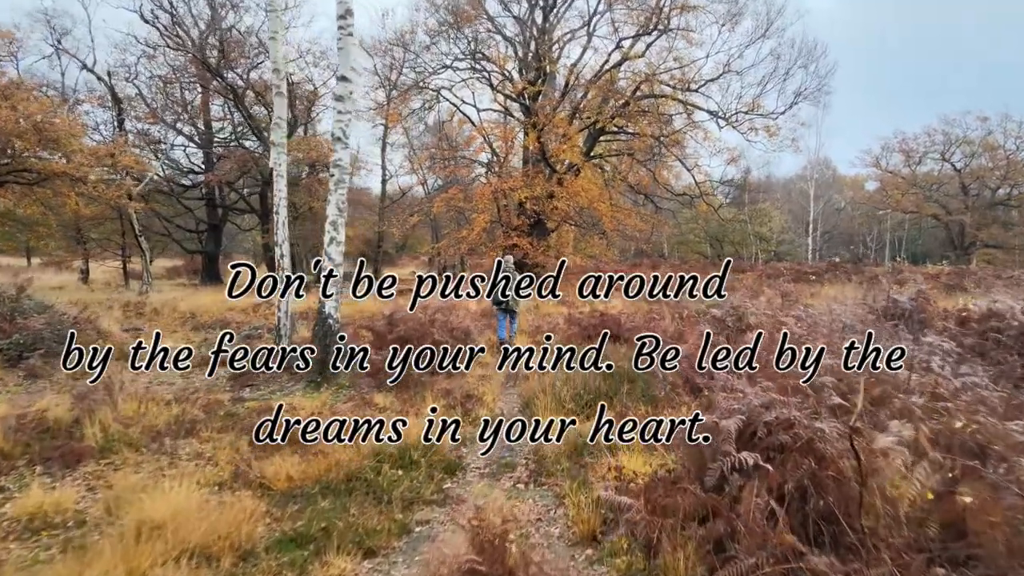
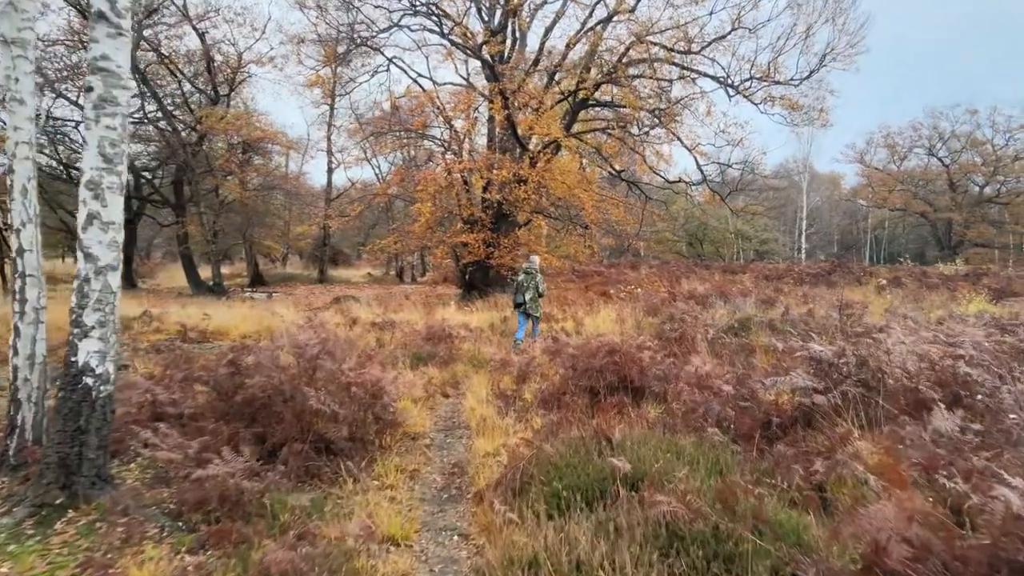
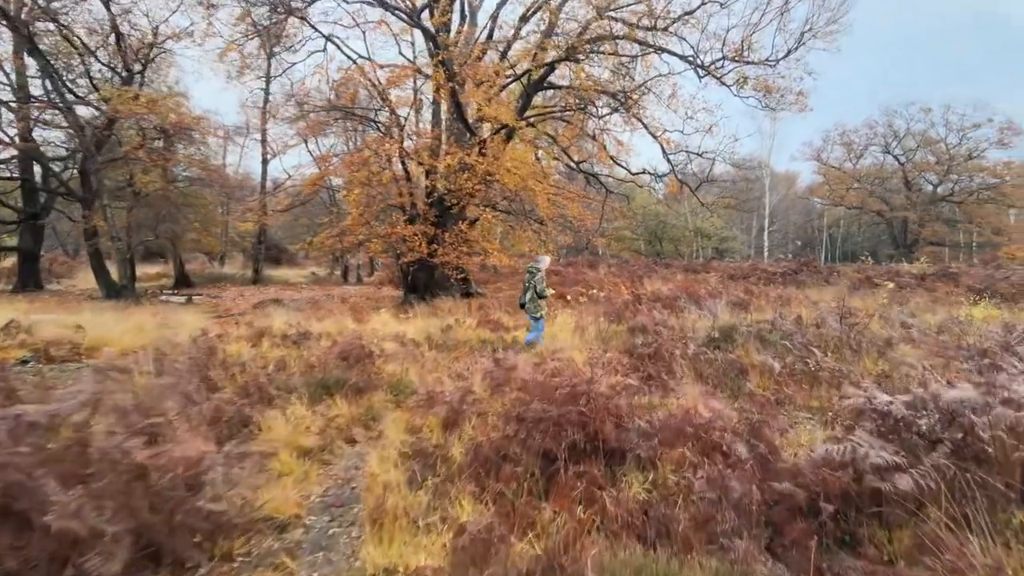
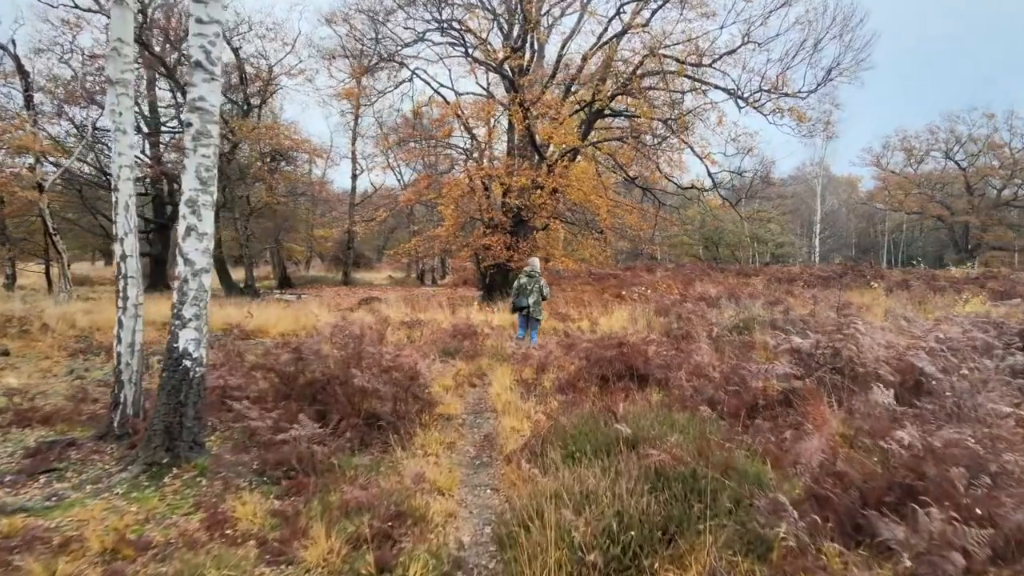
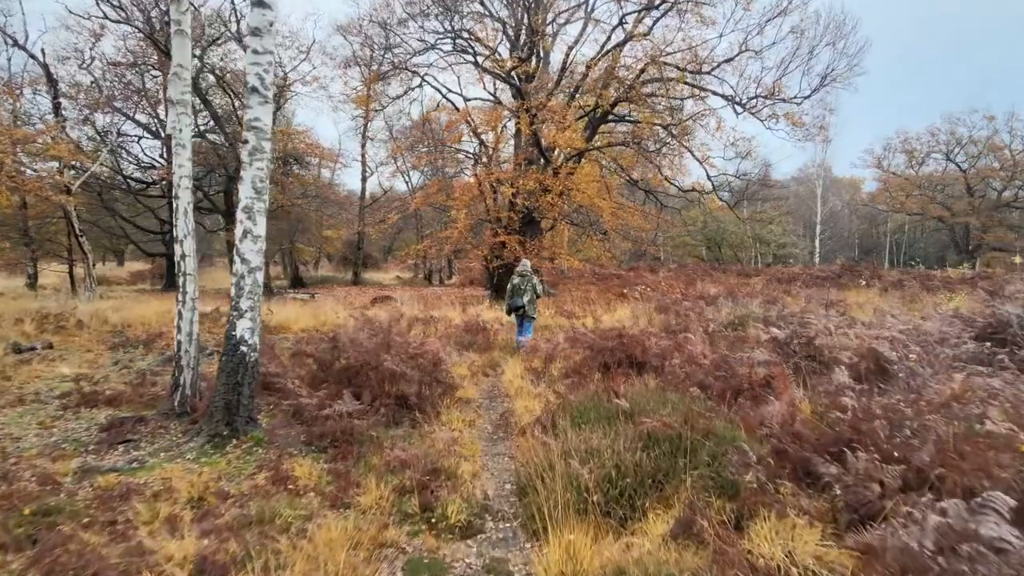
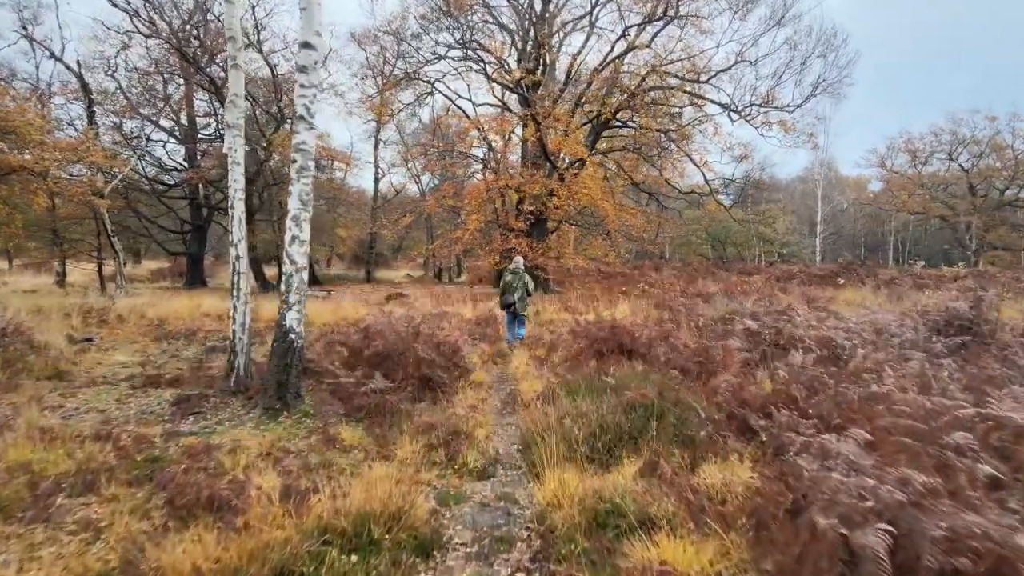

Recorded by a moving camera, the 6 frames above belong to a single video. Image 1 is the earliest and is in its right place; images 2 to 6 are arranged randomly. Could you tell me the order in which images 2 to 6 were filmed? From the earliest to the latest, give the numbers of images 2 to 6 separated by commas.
6, 5, 4, 2, 3
